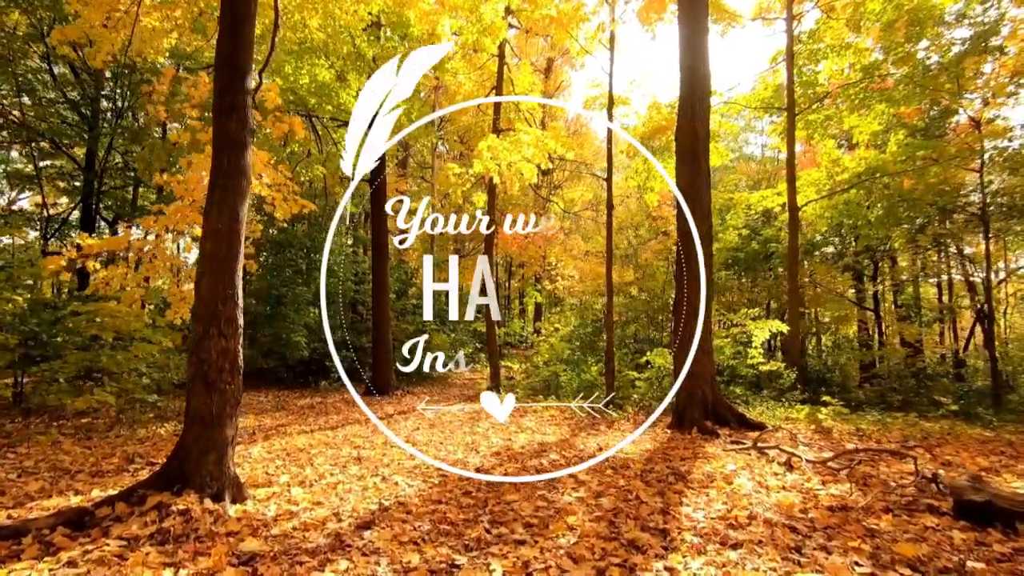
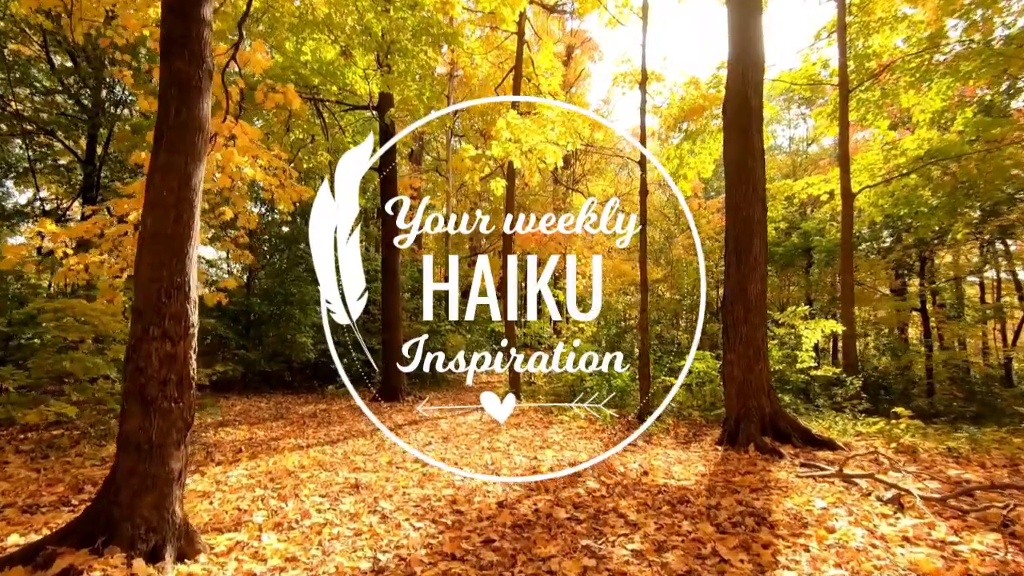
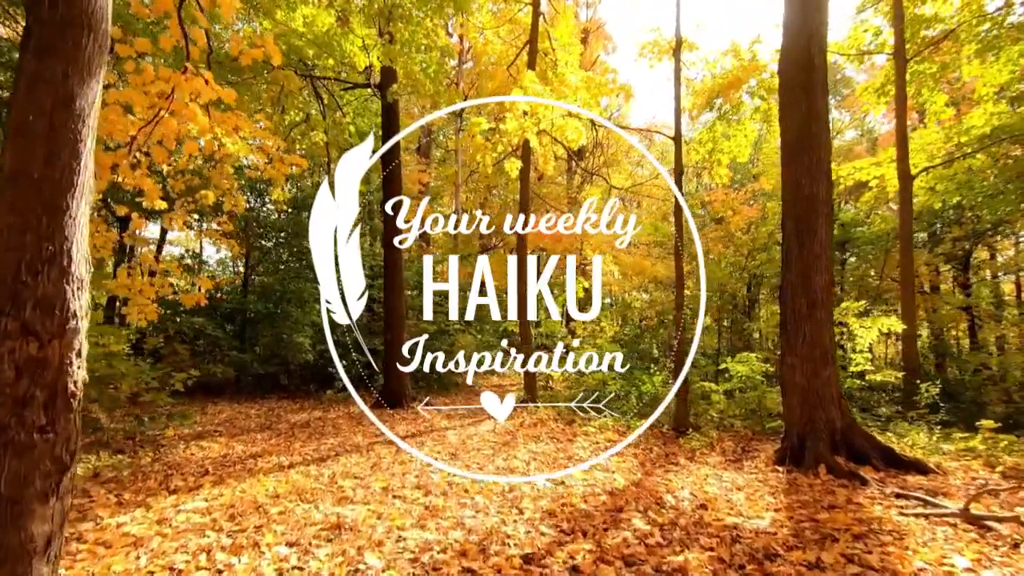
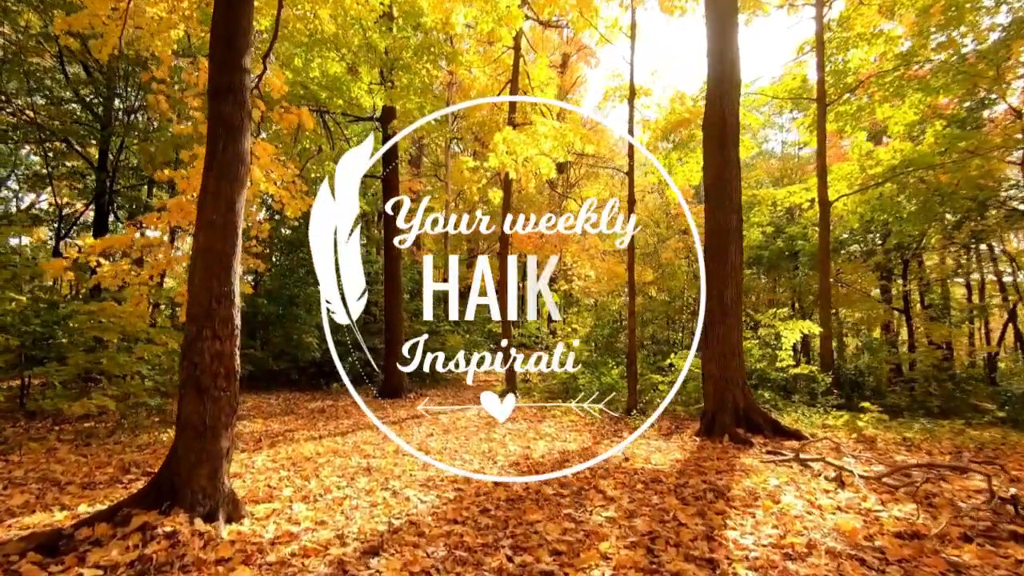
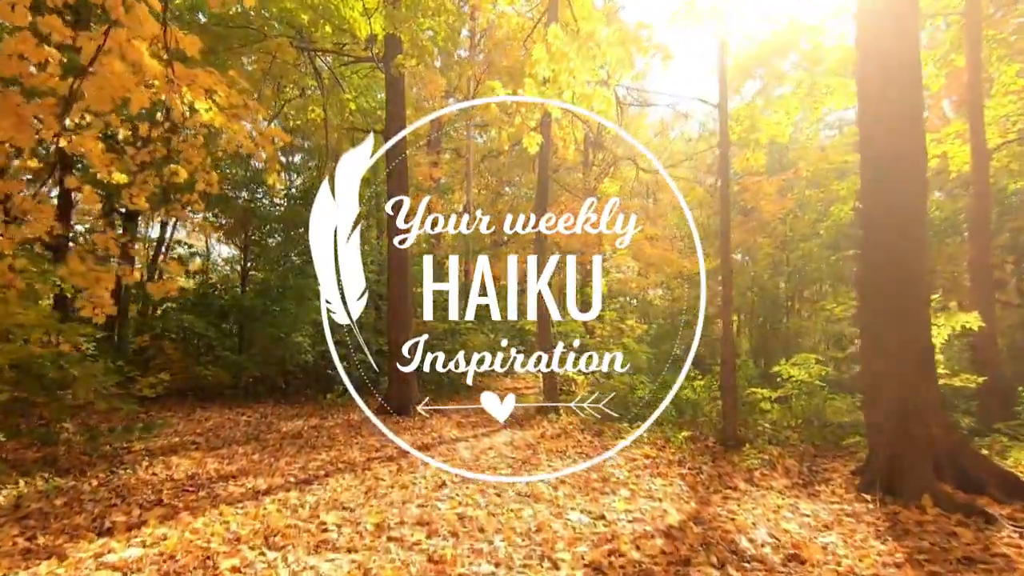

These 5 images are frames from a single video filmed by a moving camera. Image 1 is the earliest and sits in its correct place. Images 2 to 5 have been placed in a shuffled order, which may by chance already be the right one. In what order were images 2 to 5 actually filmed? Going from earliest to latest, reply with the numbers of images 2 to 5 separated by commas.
4, 2, 3, 5
